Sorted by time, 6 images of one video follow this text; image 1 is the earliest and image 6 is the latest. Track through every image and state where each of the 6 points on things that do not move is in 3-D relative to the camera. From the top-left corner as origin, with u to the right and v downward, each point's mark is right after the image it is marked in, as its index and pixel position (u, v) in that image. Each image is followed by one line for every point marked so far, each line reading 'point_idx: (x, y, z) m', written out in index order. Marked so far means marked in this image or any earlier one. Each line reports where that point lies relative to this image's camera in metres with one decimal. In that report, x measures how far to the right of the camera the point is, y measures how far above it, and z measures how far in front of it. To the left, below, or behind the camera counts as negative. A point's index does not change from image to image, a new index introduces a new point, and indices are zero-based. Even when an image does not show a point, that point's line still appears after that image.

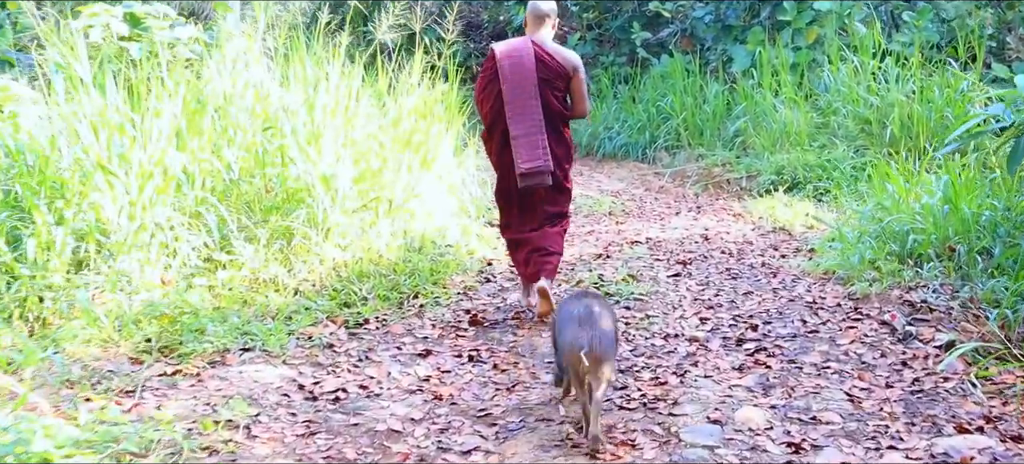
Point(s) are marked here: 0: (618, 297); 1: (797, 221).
0: (+0.3, -0.2, +4.0) m
1: (+1.4, 0.0, +6.1) m
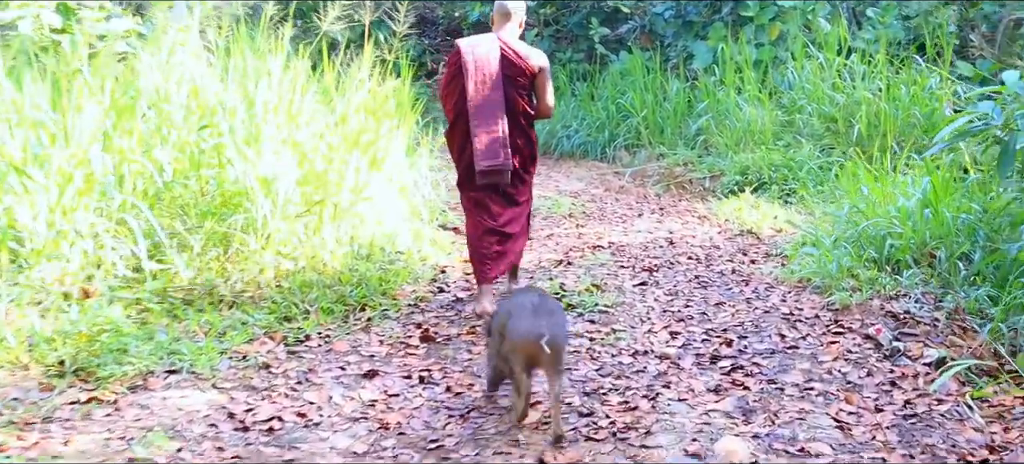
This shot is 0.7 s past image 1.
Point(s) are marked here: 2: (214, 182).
0: (+0.2, -0.2, +3.8) m
1: (+1.2, 0.0, +5.9) m
2: (-1.0, +0.2, +4.1) m
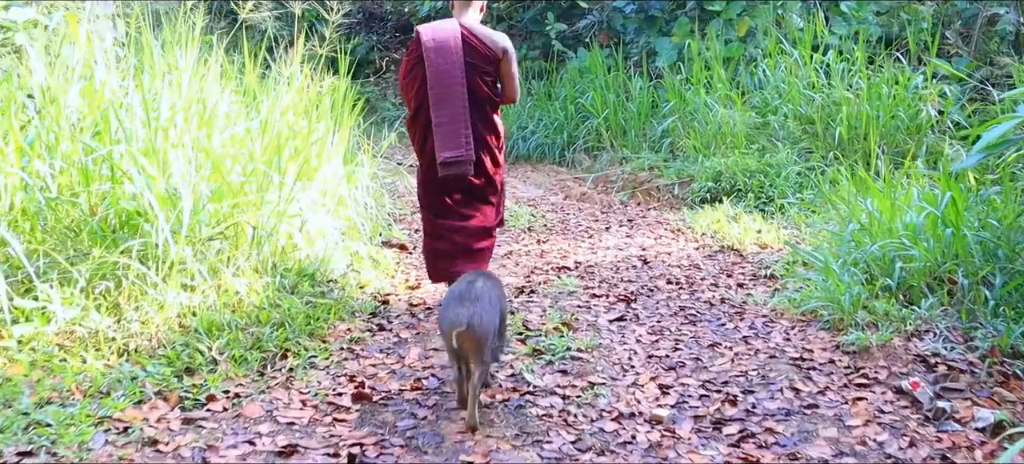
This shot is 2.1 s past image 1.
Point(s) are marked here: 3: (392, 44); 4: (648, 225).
0: (+0.1, -0.3, +3.1) m
1: (+1.0, 0.0, +5.3) m
2: (-1.1, +0.1, +3.4) m
3: (-1.1, +1.8, +12.0) m
4: (+0.6, 0.0, +6.0) m
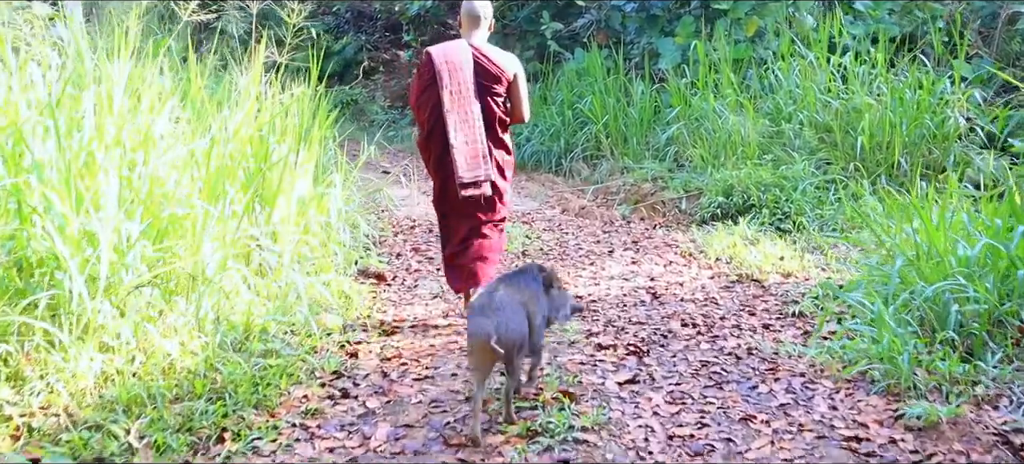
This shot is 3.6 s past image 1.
0: (+0.1, -0.4, +2.5) m
1: (+1.0, -0.1, +4.7) m
2: (-1.1, 0.0, +2.8) m
3: (-1.2, +1.7, +11.4) m
4: (+0.6, -0.1, +5.4) m
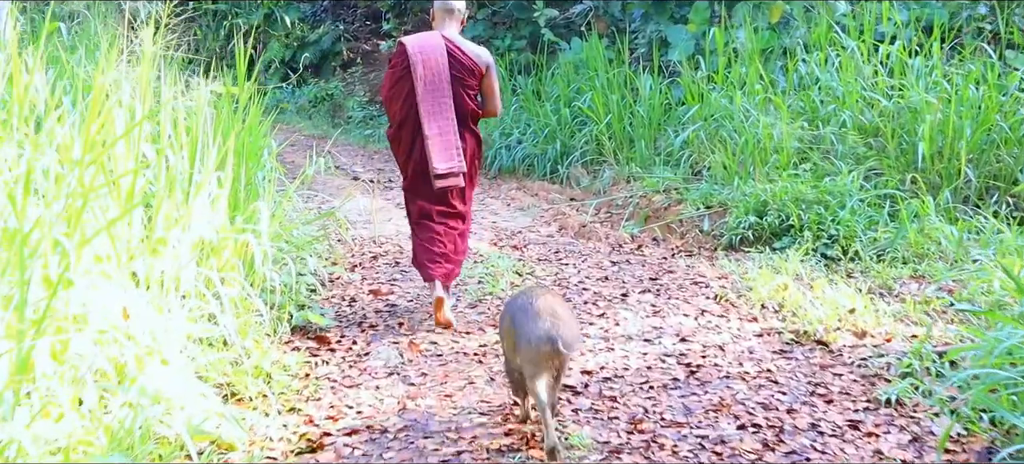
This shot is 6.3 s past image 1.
0: (0.0, -0.6, +1.4) m
1: (+0.9, -0.3, +3.6) m
2: (-1.2, -0.2, +1.7) m
3: (-1.2, +1.6, +10.2) m
4: (+0.6, -0.2, +4.2) m
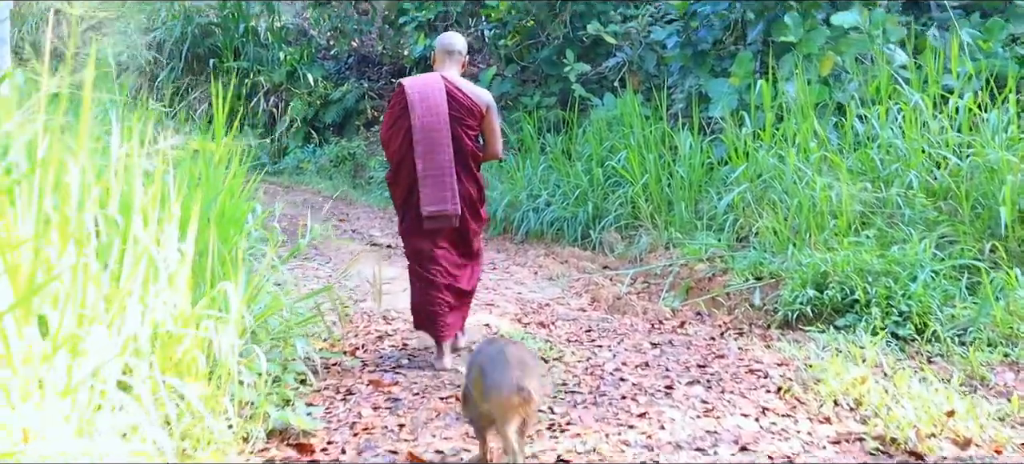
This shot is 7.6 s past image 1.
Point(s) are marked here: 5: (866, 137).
0: (0.0, -0.6, +0.7) m
1: (+1.0, -0.5, +2.9) m
2: (-1.2, -0.3, +1.1) m
3: (-1.0, +1.1, +9.7) m
4: (+0.6, -0.4, +3.6) m
5: (+1.6, +0.4, +5.7) m
